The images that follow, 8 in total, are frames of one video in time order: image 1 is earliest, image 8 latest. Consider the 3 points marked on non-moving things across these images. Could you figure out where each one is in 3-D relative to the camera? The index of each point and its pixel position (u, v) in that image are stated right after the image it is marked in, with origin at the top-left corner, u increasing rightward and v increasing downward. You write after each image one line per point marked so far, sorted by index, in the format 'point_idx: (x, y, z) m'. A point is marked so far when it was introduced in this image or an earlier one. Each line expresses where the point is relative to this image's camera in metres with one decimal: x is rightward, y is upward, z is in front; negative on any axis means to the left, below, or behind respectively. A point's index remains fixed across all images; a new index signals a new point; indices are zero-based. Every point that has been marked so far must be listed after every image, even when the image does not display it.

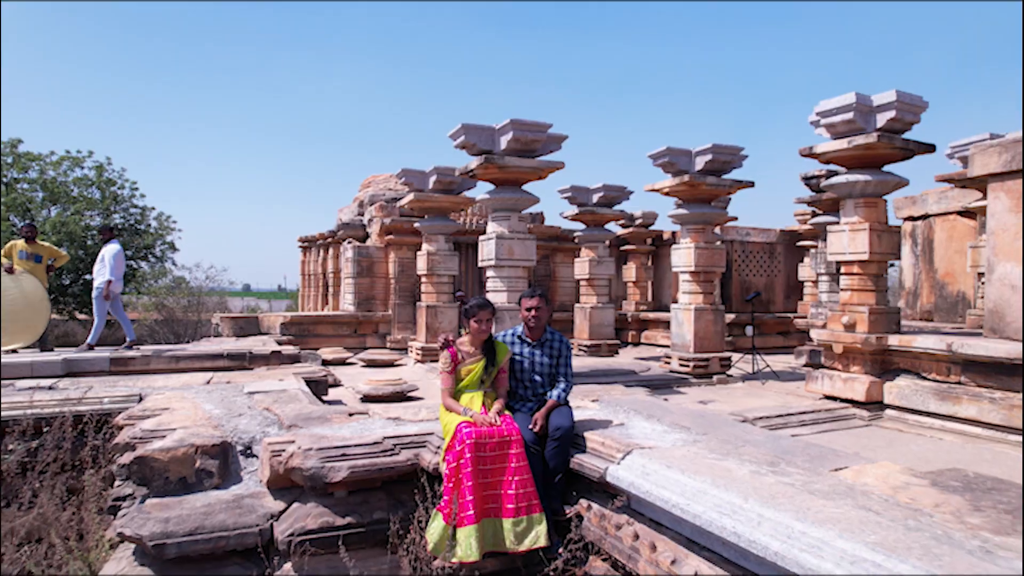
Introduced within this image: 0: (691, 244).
0: (+0.9, +0.2, +6.1) m
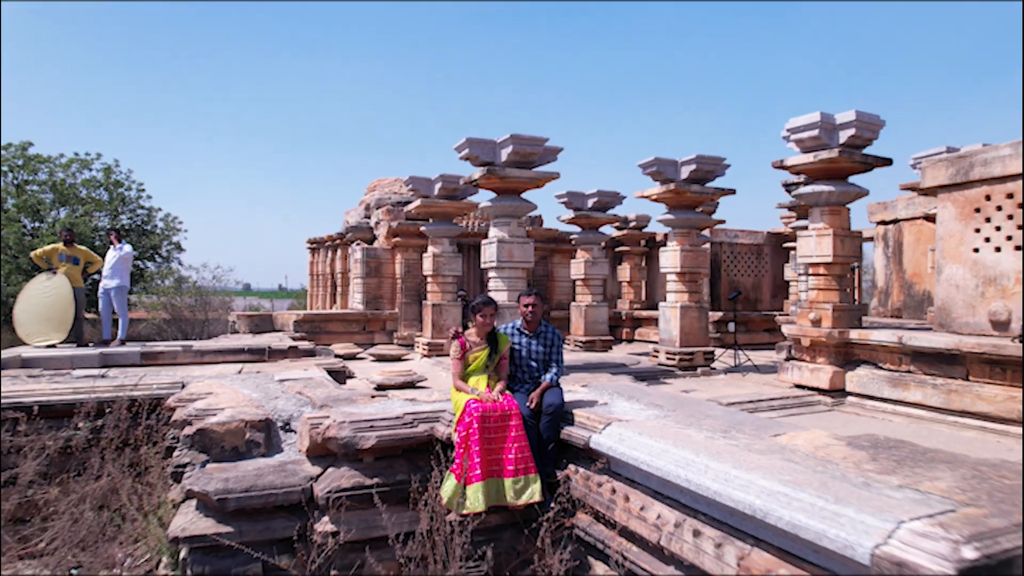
0: (+0.9, +0.2, +6.6) m
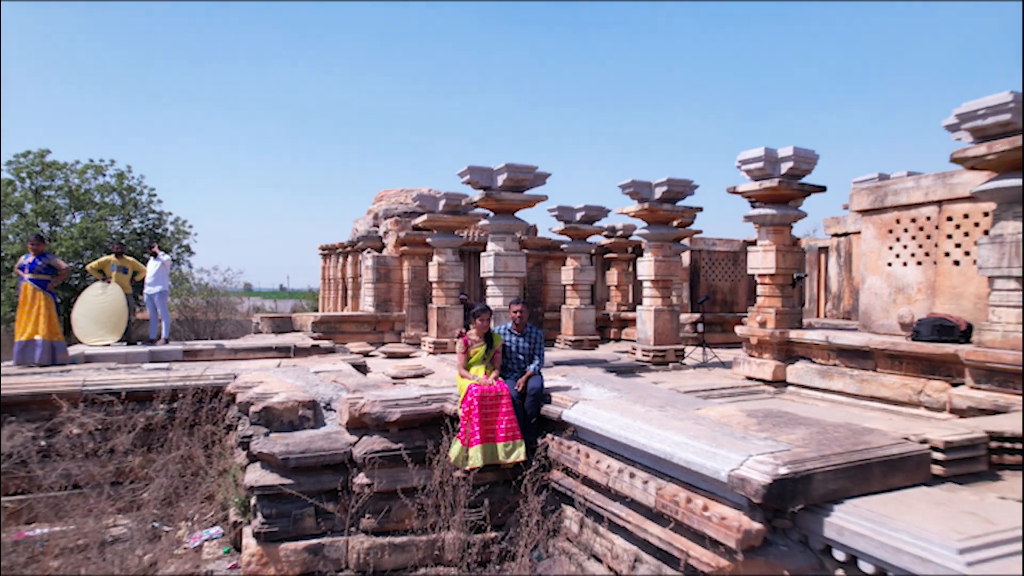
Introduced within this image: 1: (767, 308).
0: (+0.9, +0.2, +7.5) m
1: (+1.3, -0.1, +5.9) m
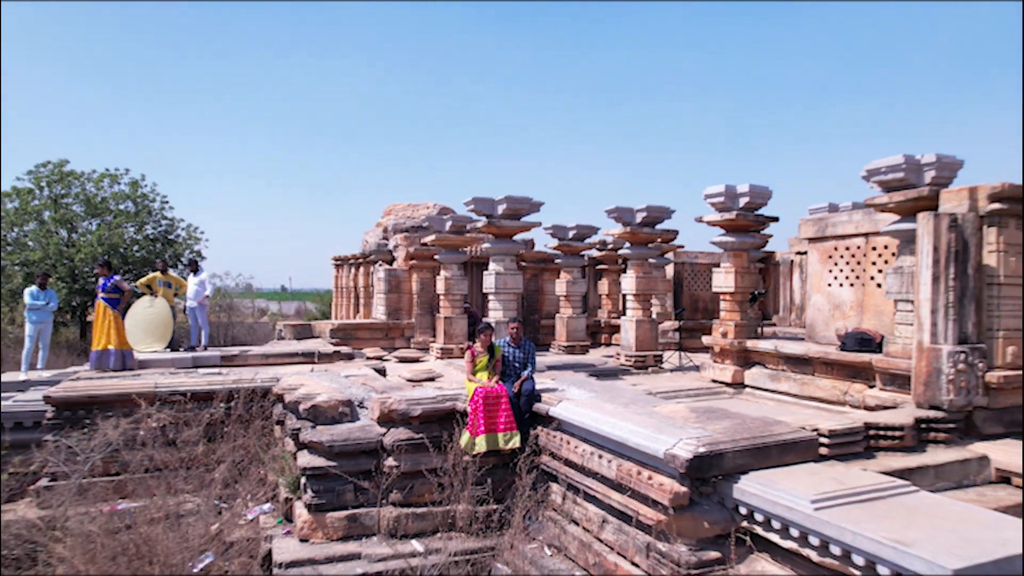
0: (+0.9, +0.1, +8.5) m
1: (+1.3, -0.2, +6.9) m
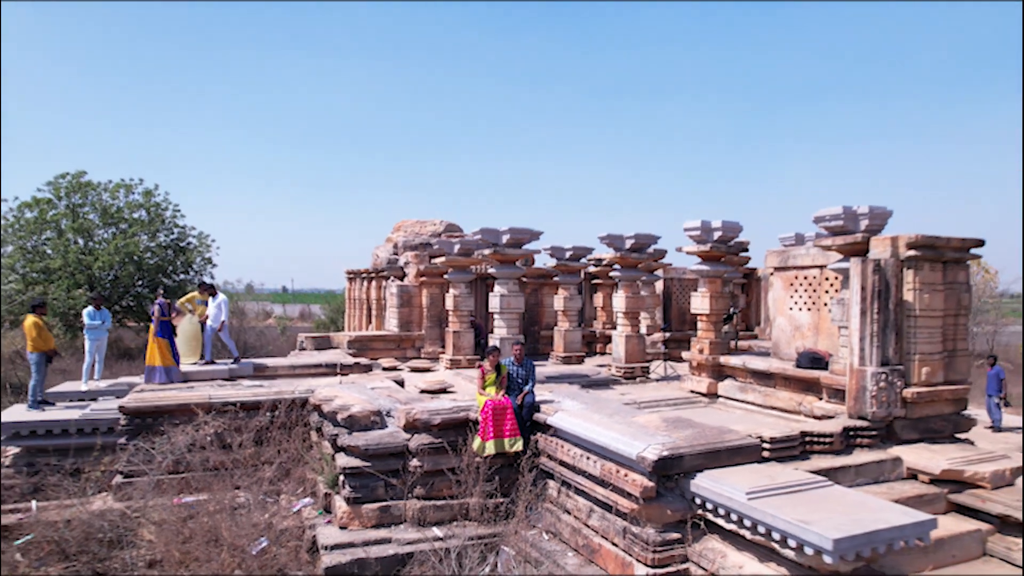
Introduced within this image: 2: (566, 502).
0: (+0.9, 0.0, +9.5) m
1: (+1.3, -0.4, +7.9) m
2: (+0.3, -1.0, +5.4) m
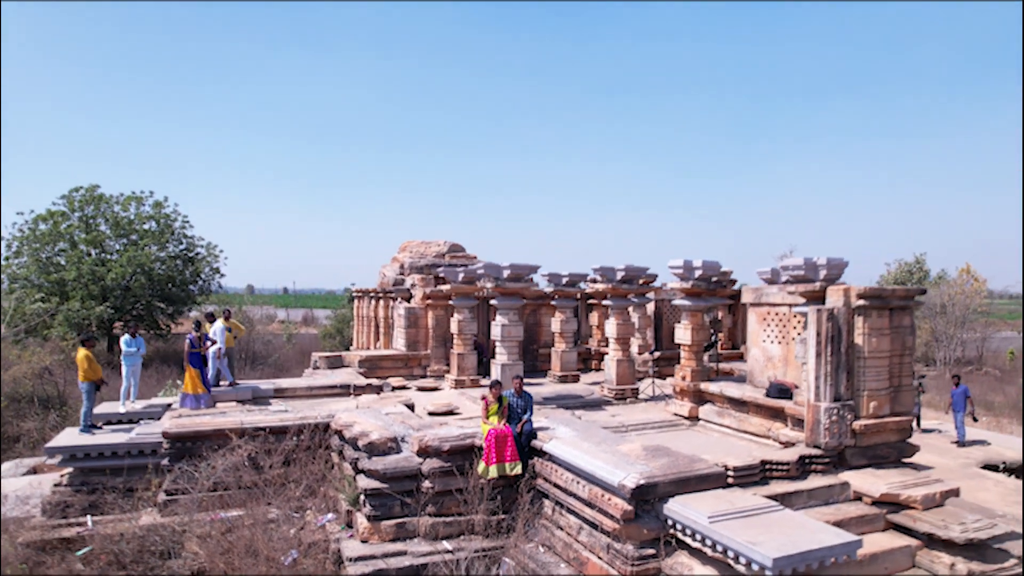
0: (+0.9, -0.3, +10.3) m
1: (+1.3, -0.6, +8.7) m
2: (+0.3, -1.3, +6.2) m
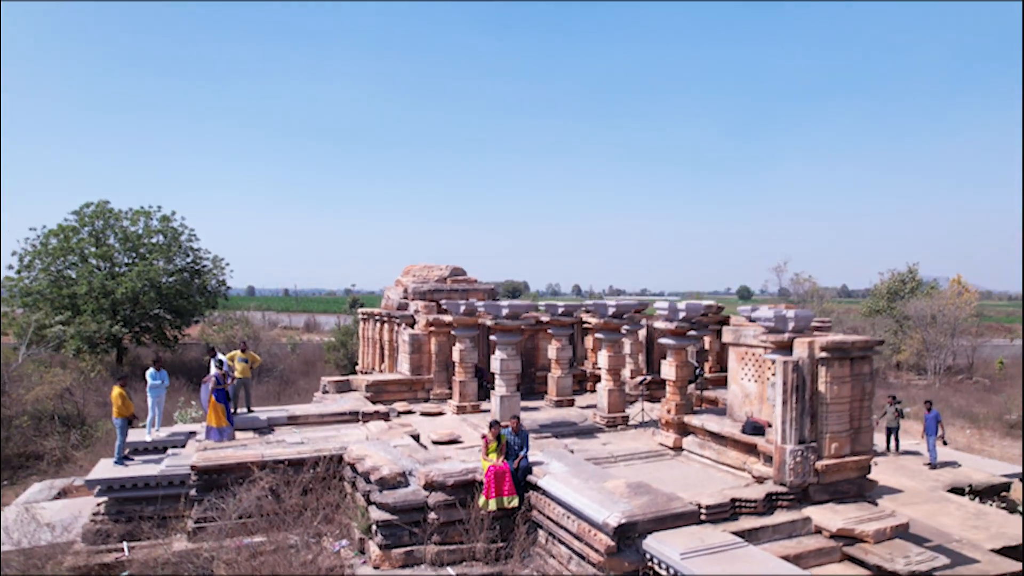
0: (+0.9, -0.6, +11.0) m
1: (+1.3, -0.9, +9.4) m
2: (+0.2, -1.6, +6.9) m
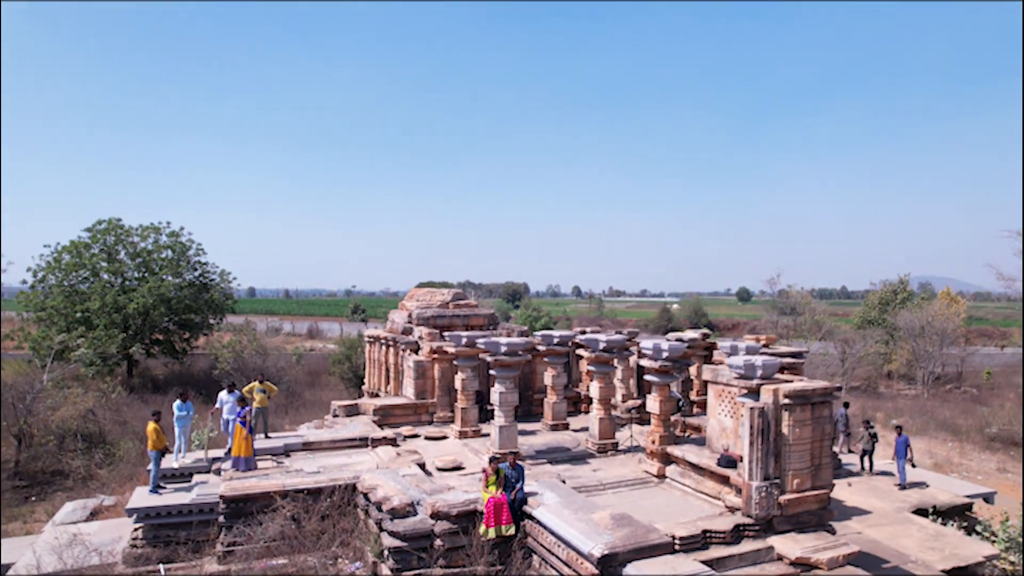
0: (+0.9, -1.0, +11.9) m
1: (+1.3, -1.3, +10.3) m
2: (+0.2, -1.9, +7.8) m
